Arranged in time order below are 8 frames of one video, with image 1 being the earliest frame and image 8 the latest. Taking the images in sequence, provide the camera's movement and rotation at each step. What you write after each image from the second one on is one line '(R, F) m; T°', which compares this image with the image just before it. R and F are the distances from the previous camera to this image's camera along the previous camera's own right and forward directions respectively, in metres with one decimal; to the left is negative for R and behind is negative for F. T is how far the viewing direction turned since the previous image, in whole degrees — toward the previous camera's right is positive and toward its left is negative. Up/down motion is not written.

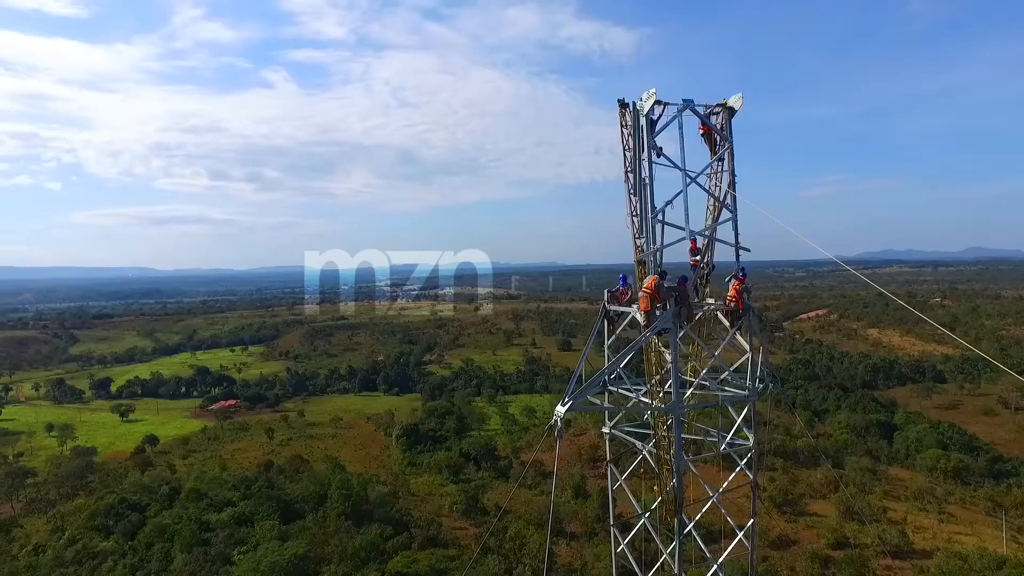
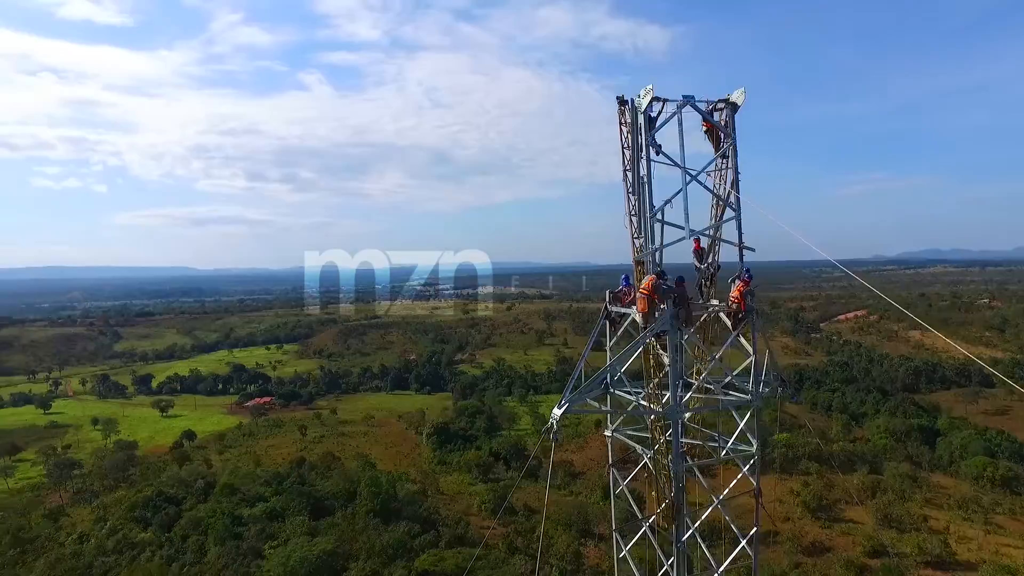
(+0.3, 0.0) m; -3°
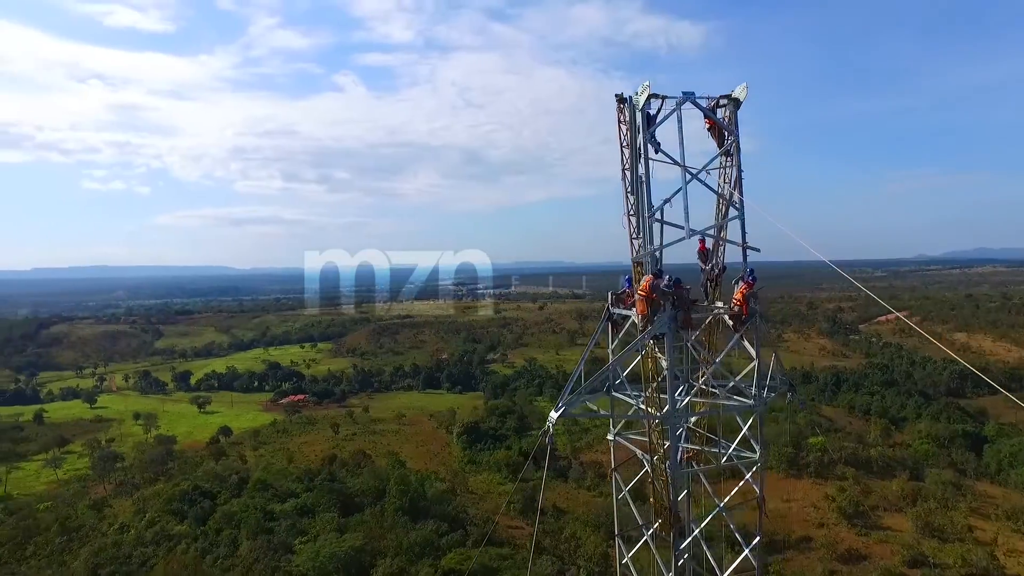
(+0.3, +0.1) m; -3°
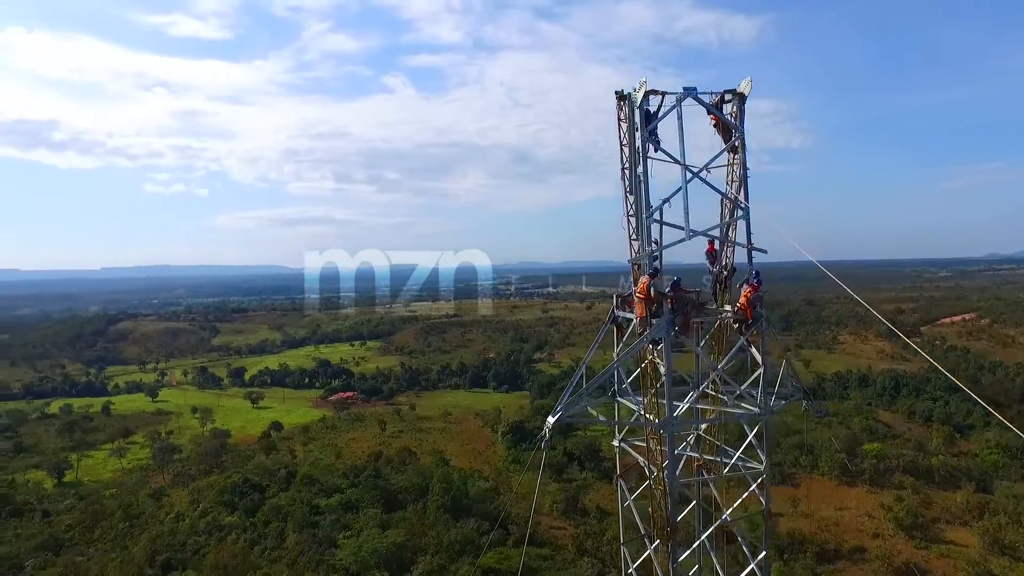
(+0.4, +0.1) m; -4°
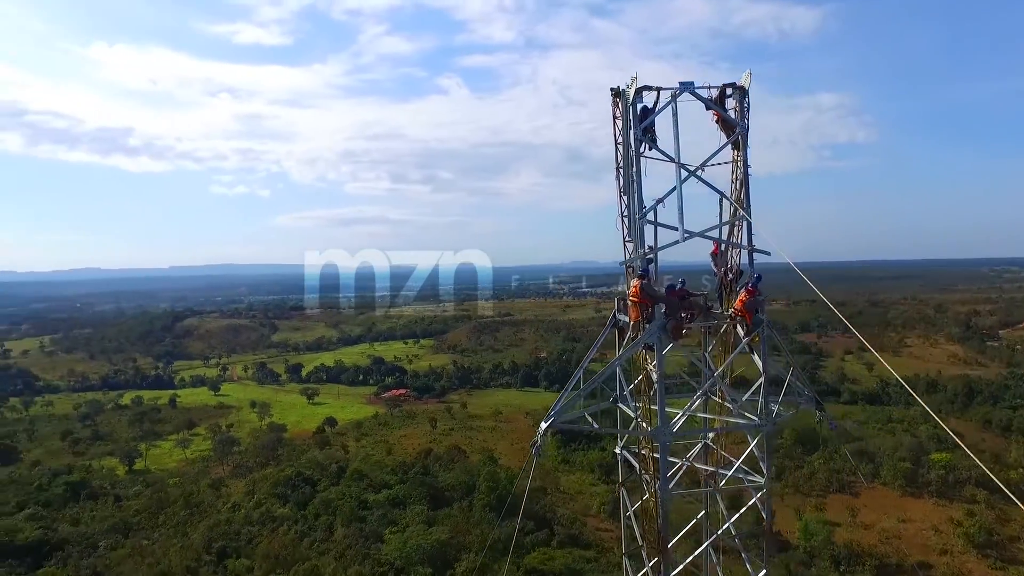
(+0.5, +0.1) m; -5°
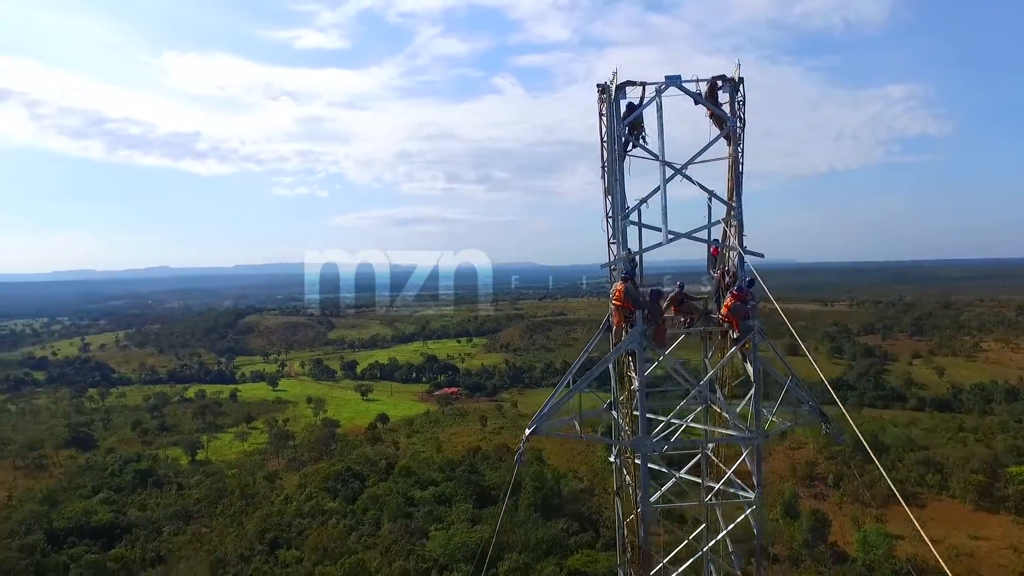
(+0.5, +0.1) m; -5°
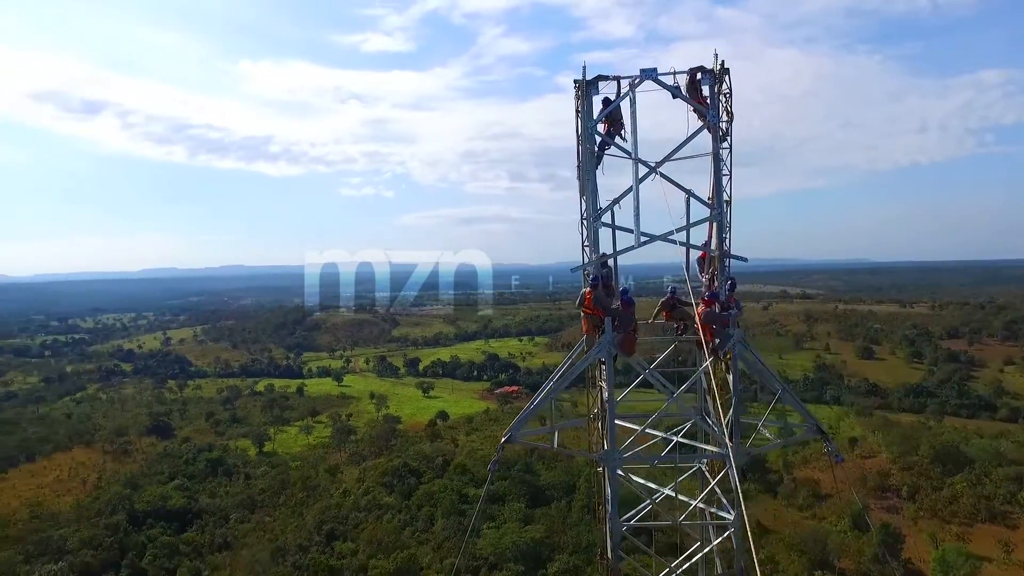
(+0.7, +0.2) m; -6°
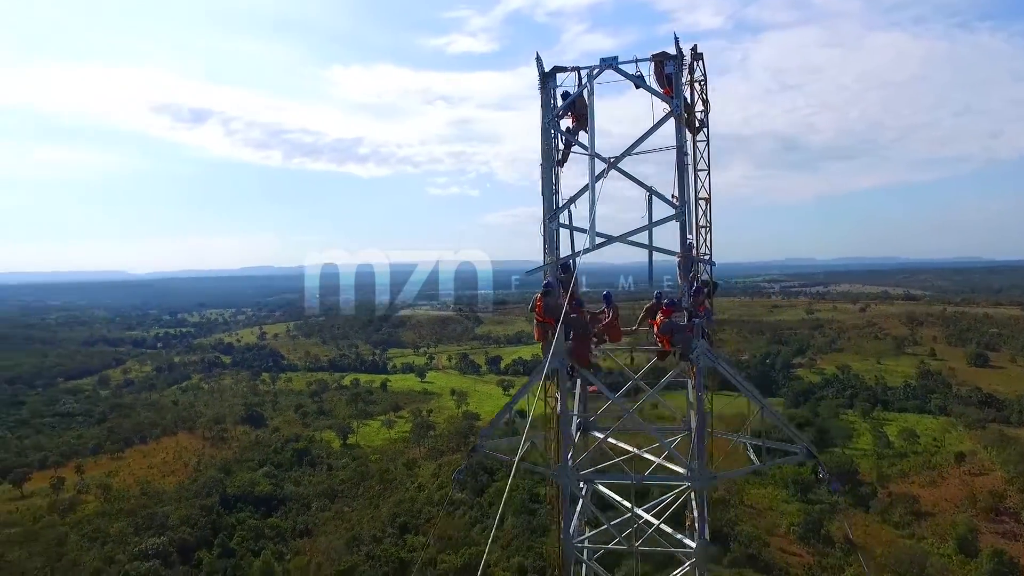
(+0.8, +0.4) m; -8°
